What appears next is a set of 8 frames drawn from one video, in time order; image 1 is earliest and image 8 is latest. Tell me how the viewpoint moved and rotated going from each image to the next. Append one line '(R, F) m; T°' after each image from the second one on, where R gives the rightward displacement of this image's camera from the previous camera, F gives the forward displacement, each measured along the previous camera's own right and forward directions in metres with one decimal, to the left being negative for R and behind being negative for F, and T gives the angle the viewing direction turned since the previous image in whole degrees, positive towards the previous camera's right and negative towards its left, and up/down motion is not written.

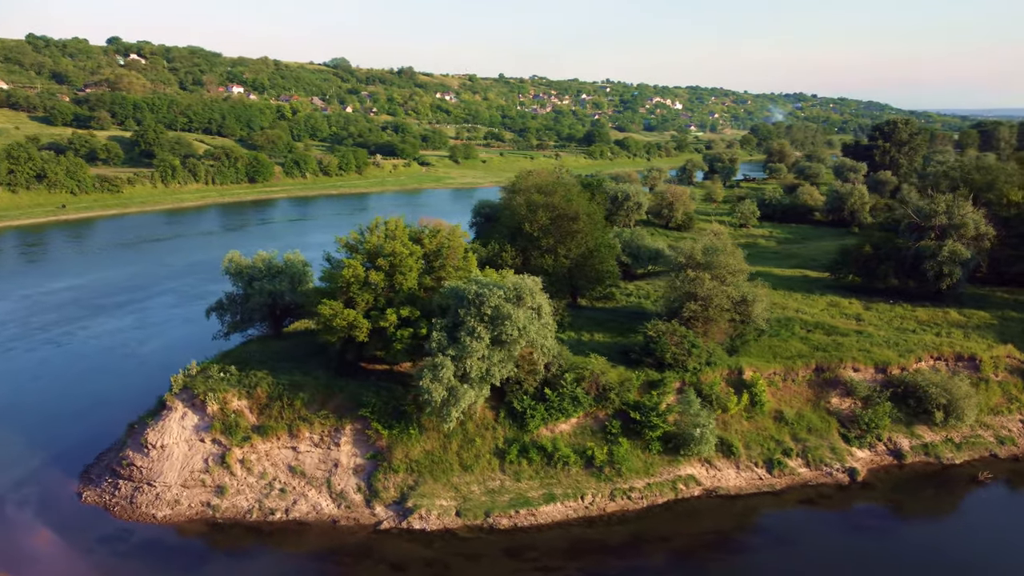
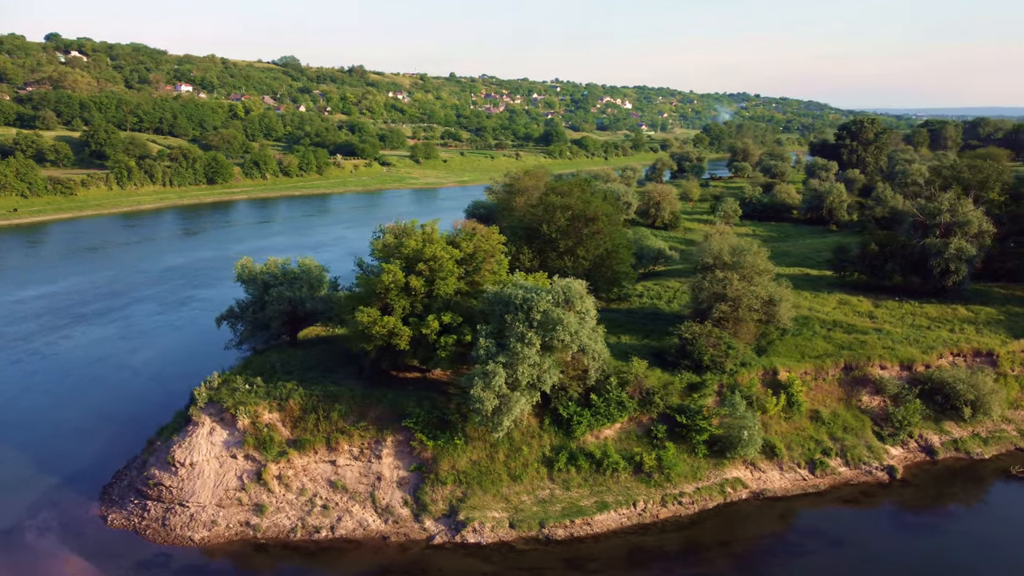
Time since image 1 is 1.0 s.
(-2.1, +0.5) m; +4°
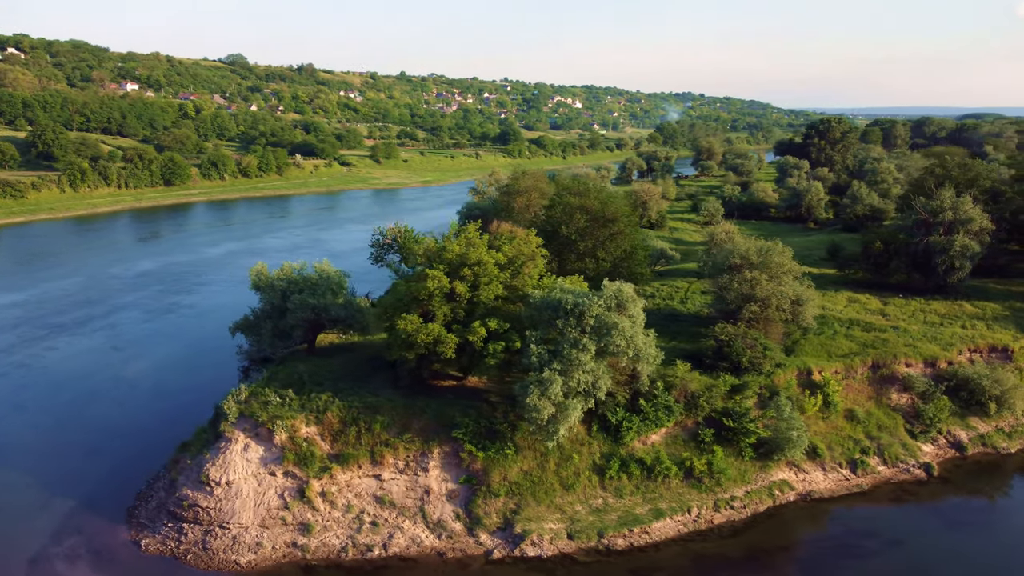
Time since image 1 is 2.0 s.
(-2.1, +0.5) m; +4°
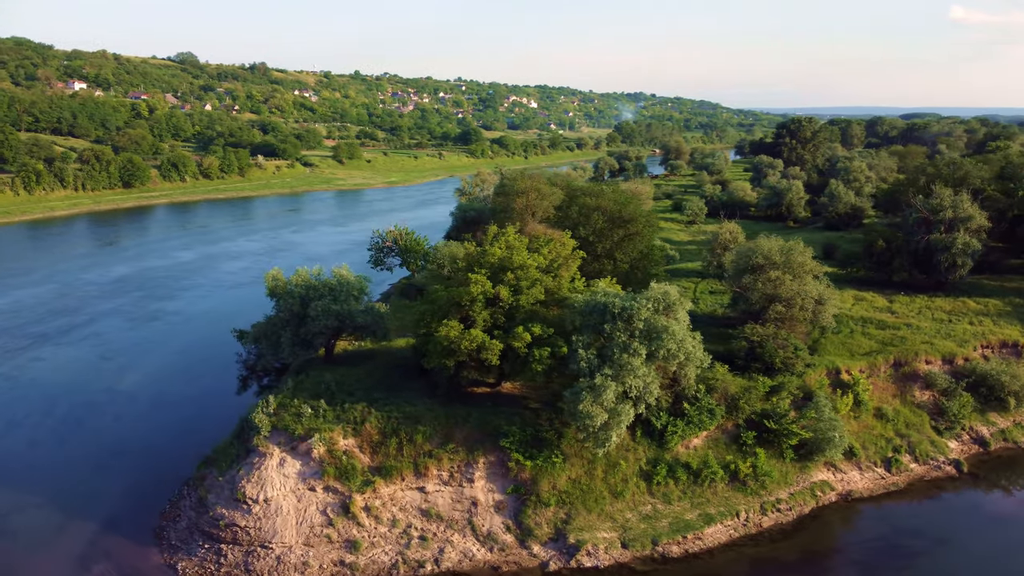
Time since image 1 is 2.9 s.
(-1.9, +0.5) m; +3°
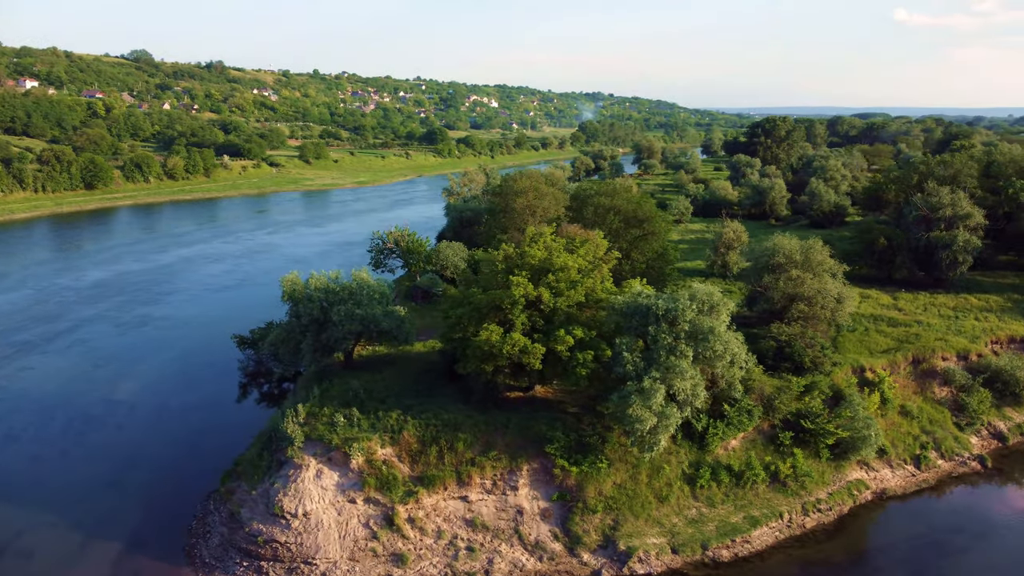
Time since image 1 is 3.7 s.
(-1.6, +0.4) m; +3°
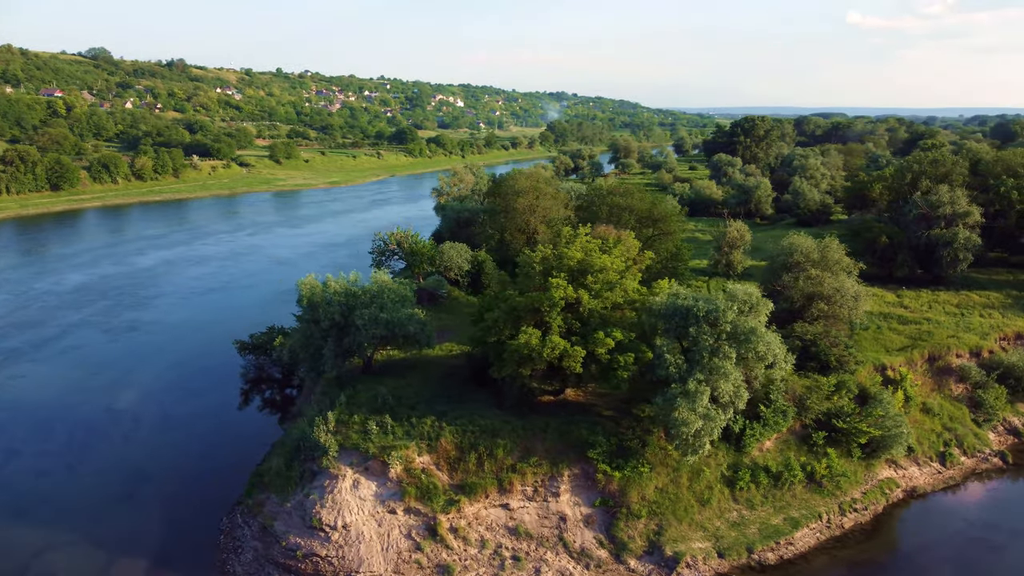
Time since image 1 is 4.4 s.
(-1.5, +0.4) m; +3°
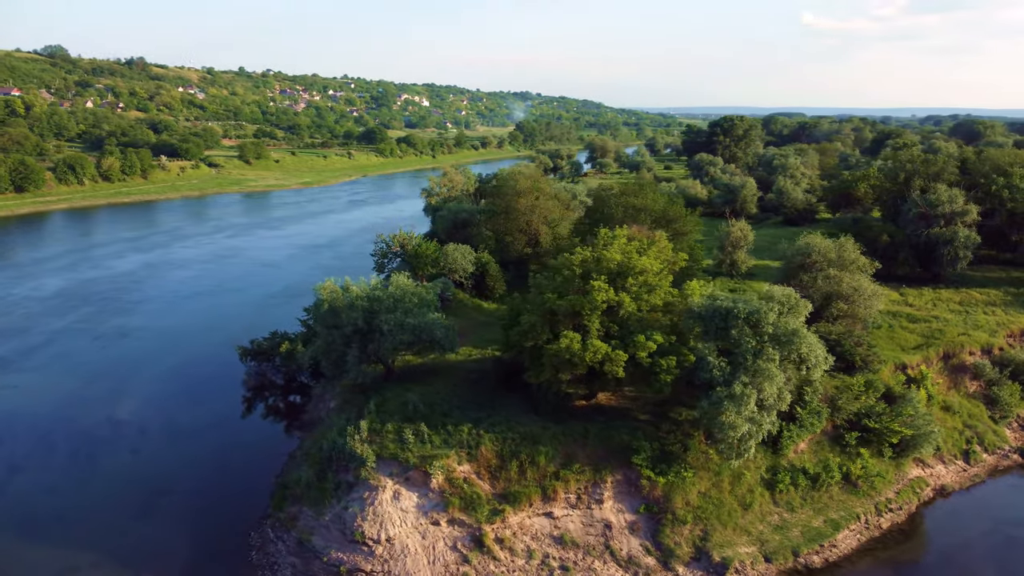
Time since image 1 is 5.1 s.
(-1.4, +0.4) m; +3°
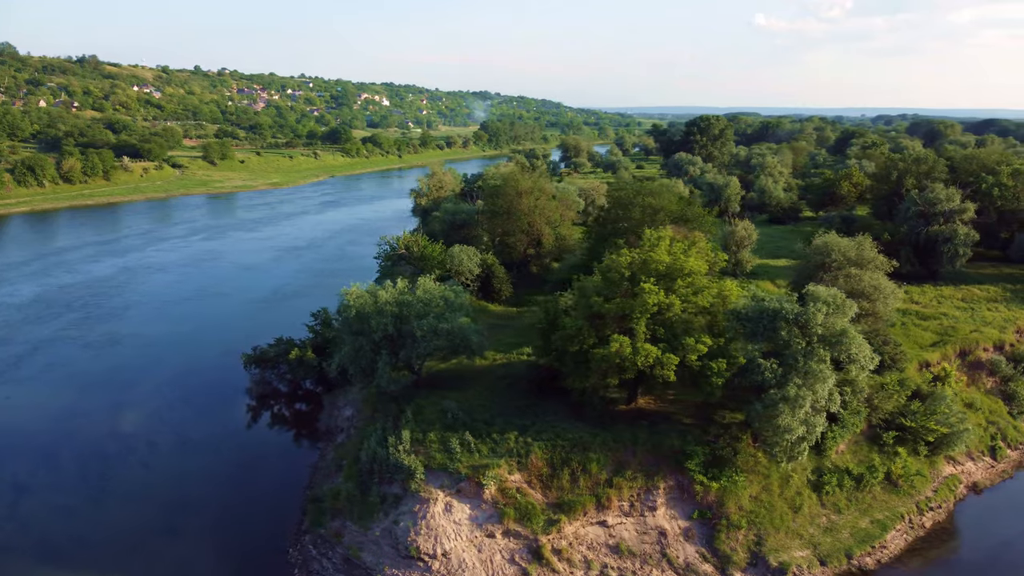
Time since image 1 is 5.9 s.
(-1.7, +0.5) m; +3°
